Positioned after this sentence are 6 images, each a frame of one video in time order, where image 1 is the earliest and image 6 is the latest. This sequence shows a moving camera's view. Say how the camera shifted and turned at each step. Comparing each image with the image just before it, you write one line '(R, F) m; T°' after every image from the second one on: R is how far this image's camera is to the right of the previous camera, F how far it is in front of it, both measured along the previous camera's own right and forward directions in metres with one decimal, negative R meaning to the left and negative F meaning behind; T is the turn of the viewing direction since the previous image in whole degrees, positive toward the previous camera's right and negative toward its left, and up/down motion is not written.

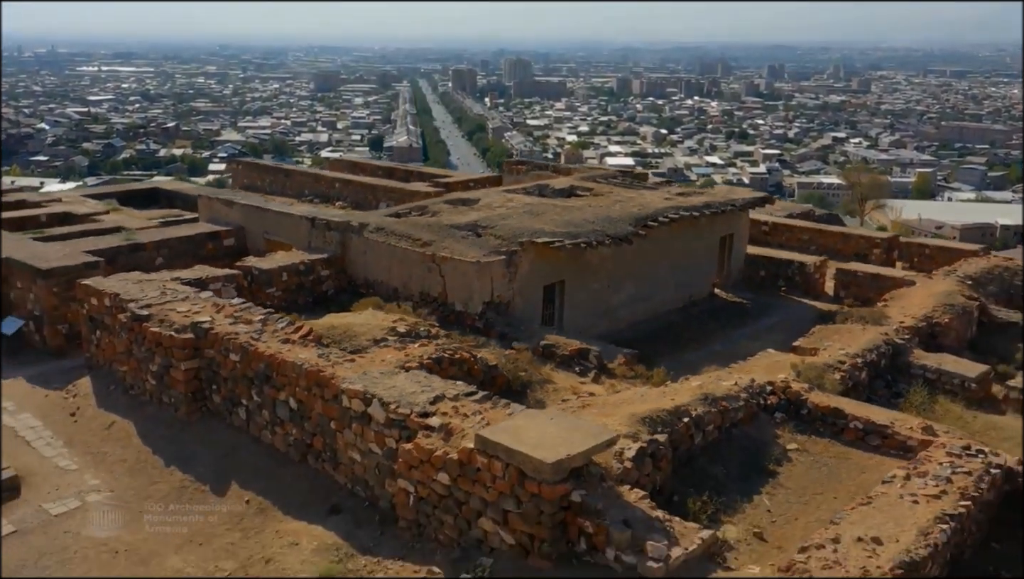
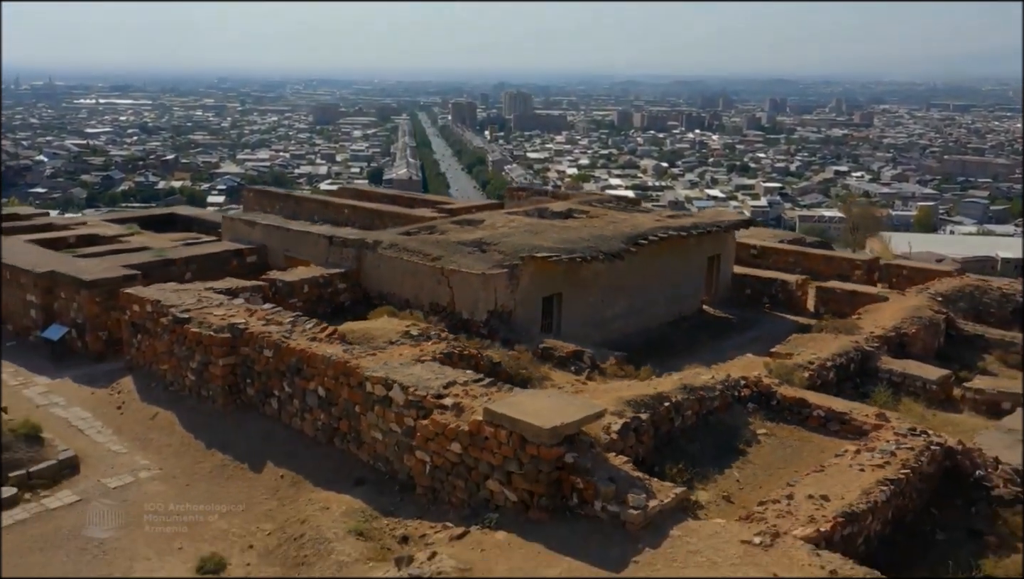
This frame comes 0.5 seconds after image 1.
(0.0, -0.8) m; 0°
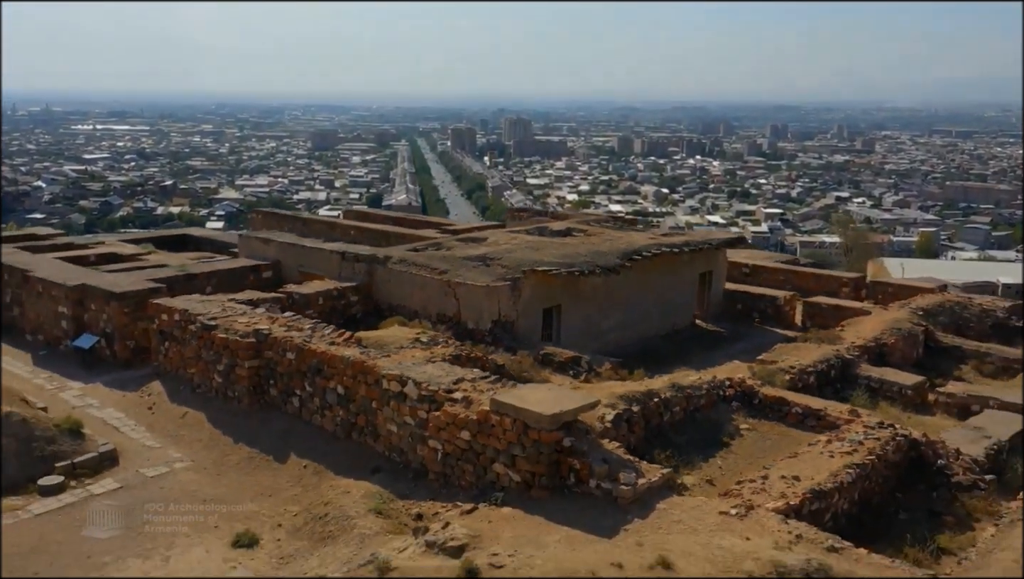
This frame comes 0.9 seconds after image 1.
(0.0, -0.6) m; 0°
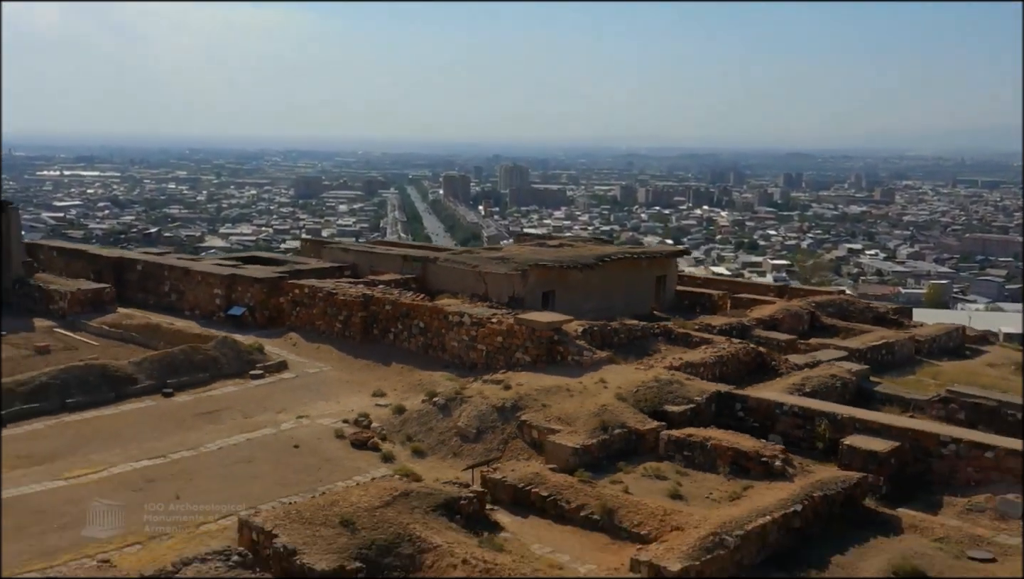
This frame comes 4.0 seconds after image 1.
(-0.2, -4.8) m; 0°
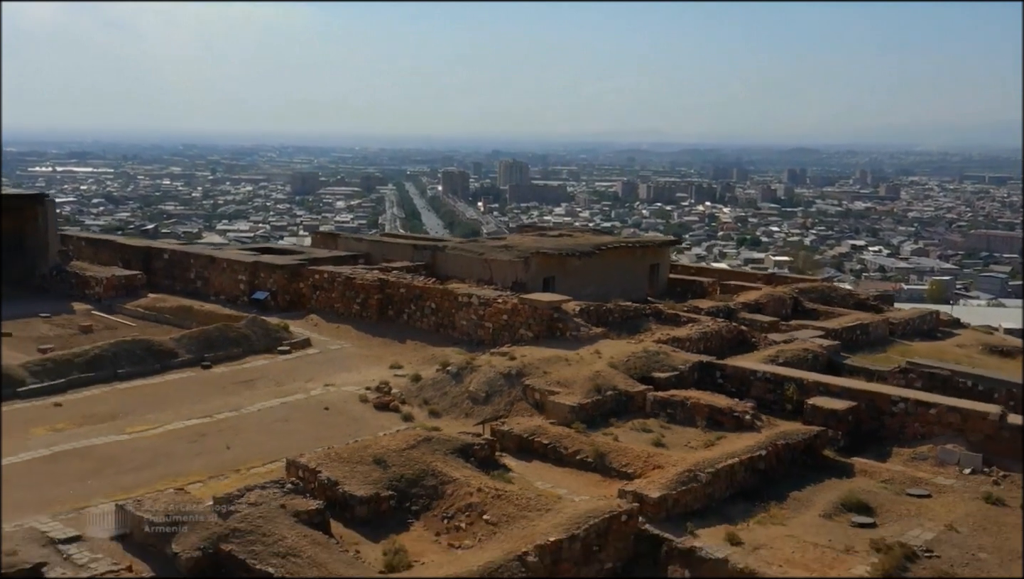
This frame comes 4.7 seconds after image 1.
(0.0, -1.1) m; 0°
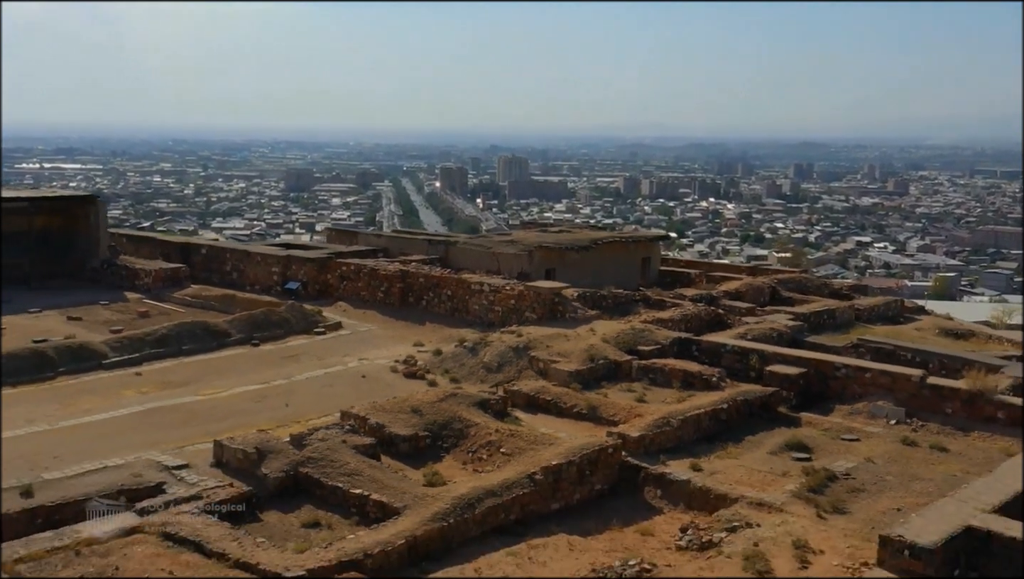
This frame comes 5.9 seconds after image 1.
(-0.1, -1.8) m; 0°
